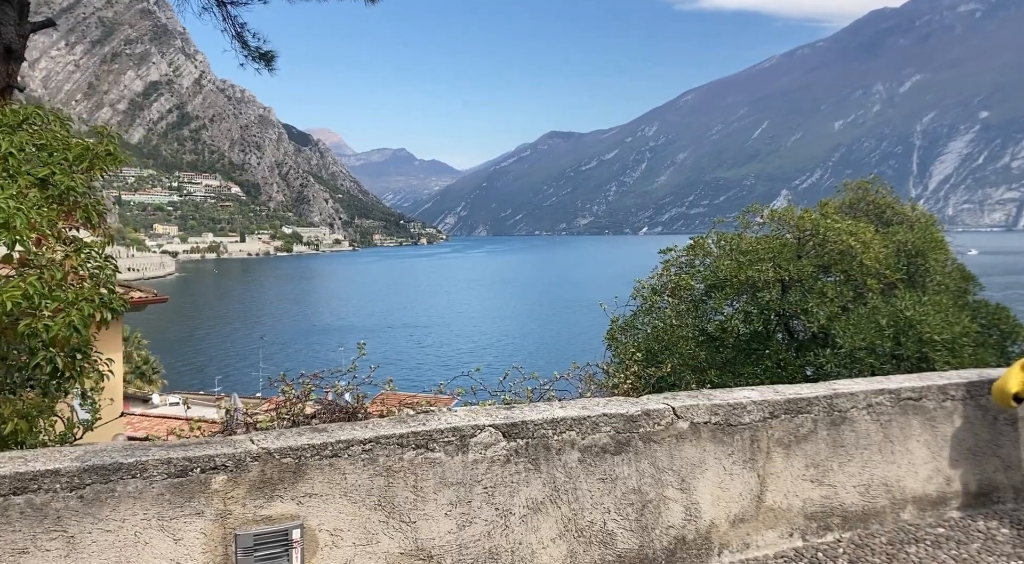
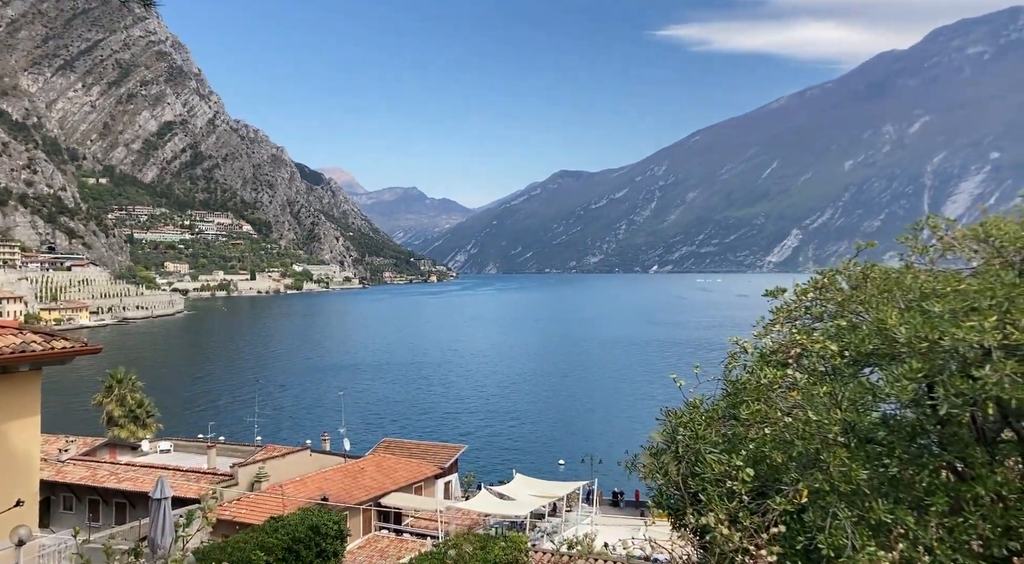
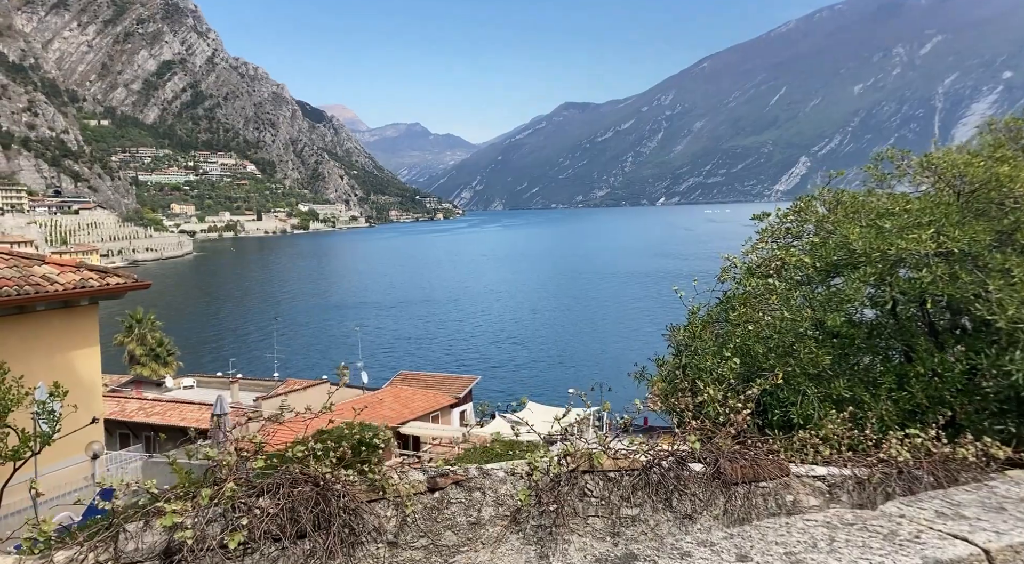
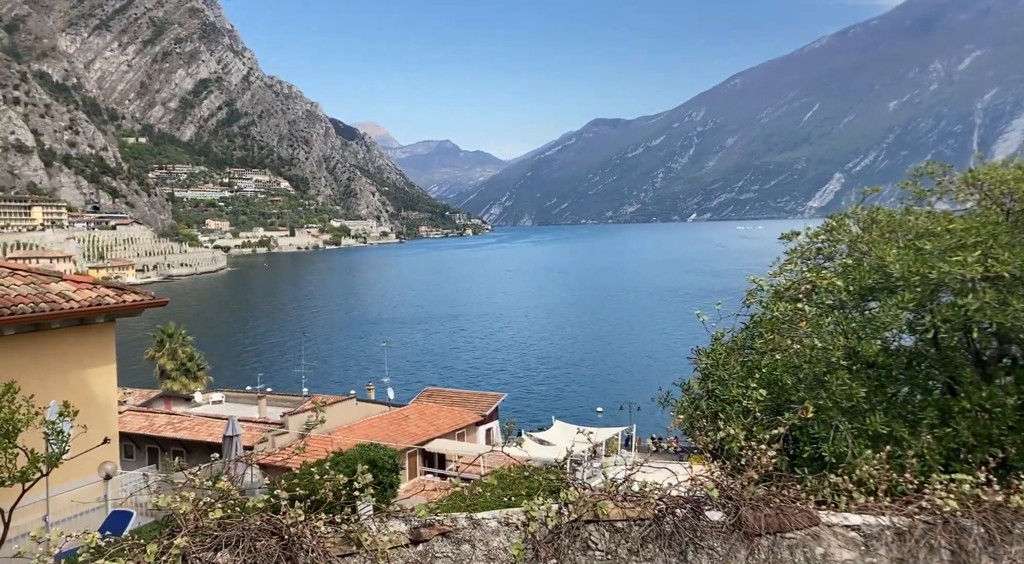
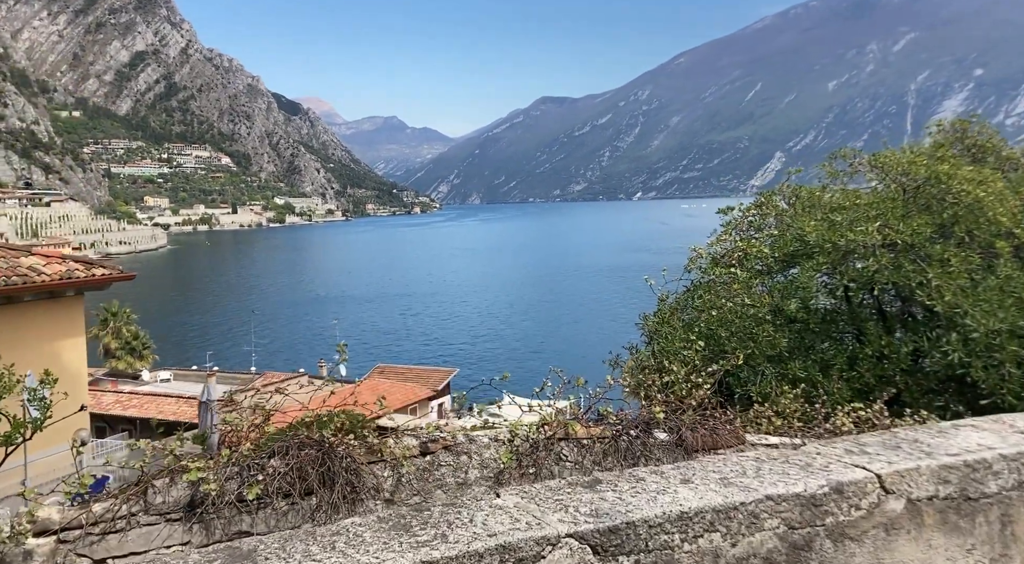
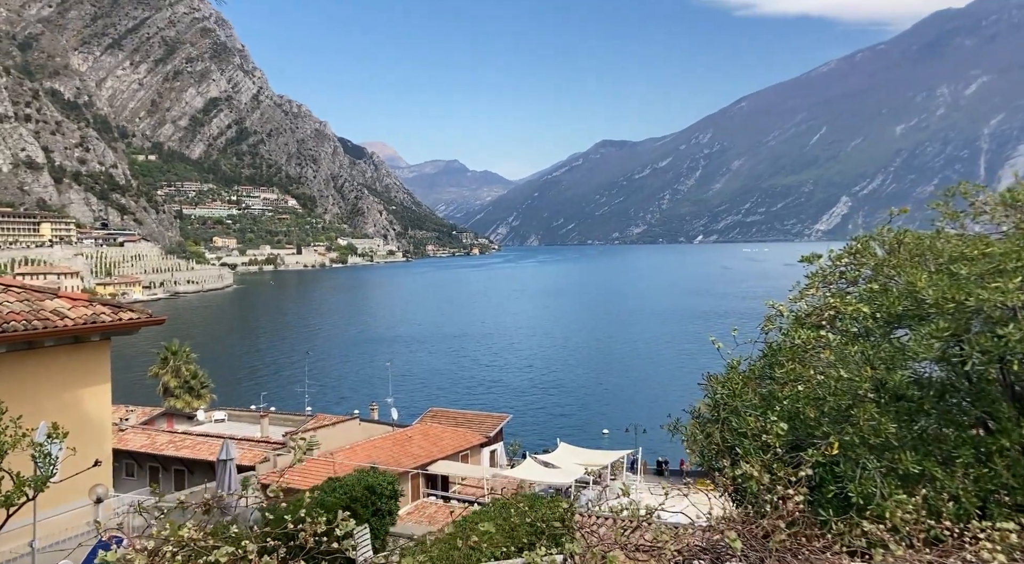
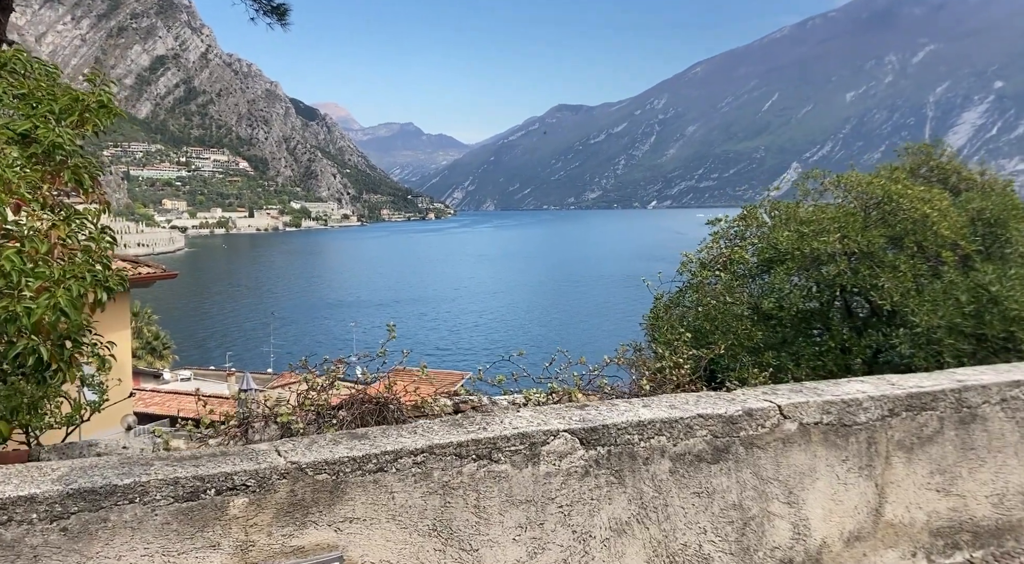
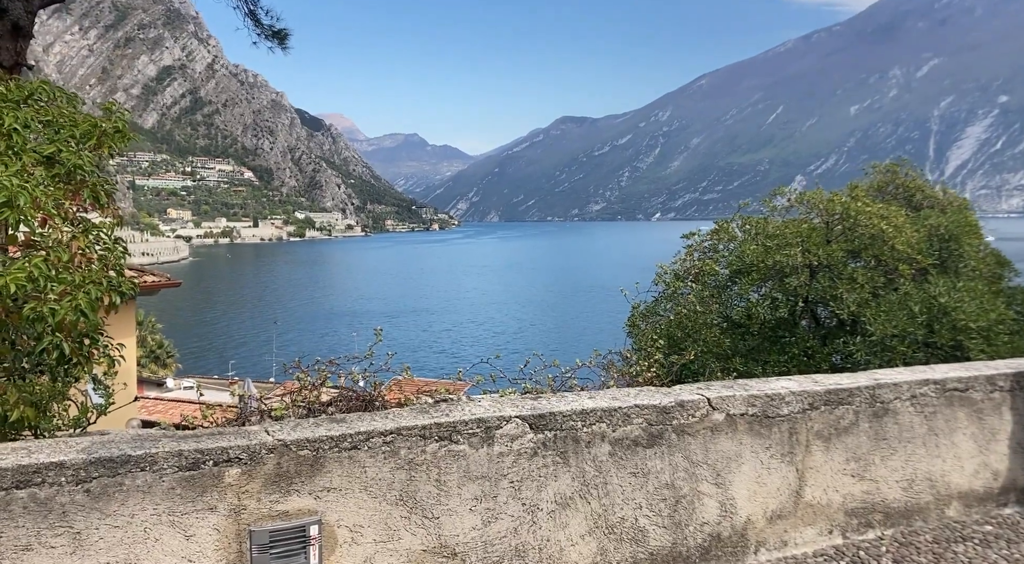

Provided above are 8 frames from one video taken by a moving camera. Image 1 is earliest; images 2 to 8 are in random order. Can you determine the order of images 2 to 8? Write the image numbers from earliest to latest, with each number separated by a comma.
8, 7, 5, 3, 4, 6, 2
